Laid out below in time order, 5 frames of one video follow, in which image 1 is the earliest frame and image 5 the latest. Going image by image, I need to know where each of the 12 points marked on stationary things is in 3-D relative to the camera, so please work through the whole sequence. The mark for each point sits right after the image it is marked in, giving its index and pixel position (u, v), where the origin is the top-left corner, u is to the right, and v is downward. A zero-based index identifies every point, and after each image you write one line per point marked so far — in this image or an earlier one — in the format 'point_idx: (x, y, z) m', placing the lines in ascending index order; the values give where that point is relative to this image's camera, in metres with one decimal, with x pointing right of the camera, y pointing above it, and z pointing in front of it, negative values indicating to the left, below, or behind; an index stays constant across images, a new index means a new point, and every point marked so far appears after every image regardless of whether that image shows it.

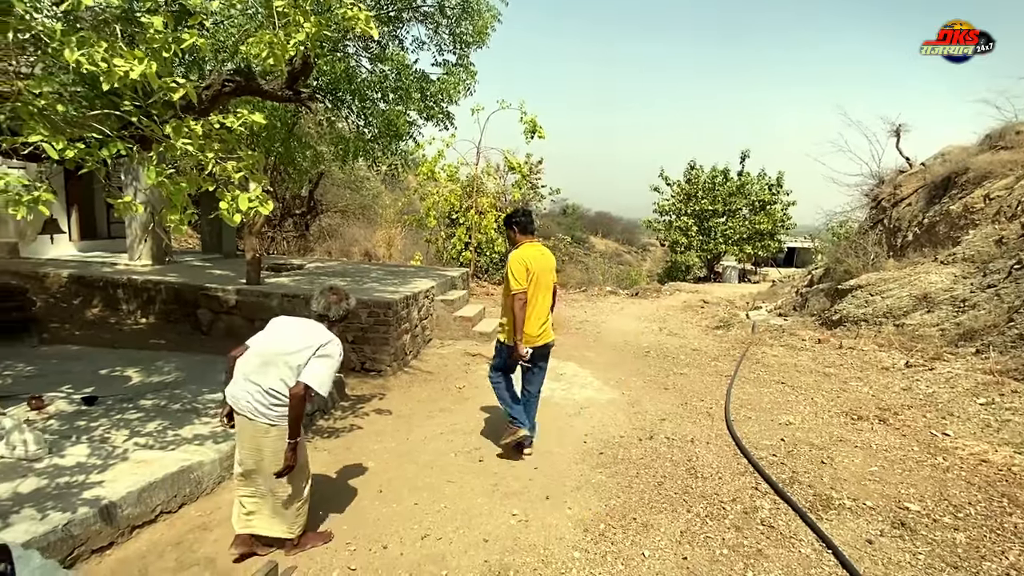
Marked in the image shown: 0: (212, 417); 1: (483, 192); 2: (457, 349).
0: (-2.4, -1.0, +4.8) m
1: (-0.7, +2.3, +14.5) m
2: (-0.7, -0.8, +7.5) m
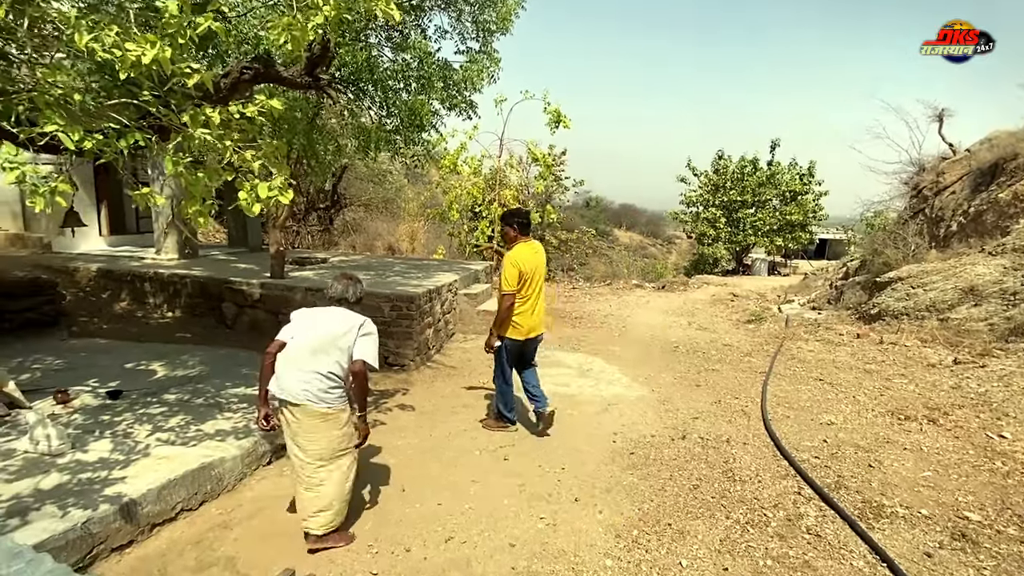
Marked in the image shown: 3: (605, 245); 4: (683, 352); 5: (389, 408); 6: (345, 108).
0: (-2.2, -1.0, +4.7) m
1: (-0.1, +2.4, +14.3) m
2: (-0.4, -0.7, +7.4) m
3: (+2.9, +1.3, +18.7) m
4: (+2.0, -0.8, +7.2) m
5: (-1.1, -1.1, +5.4) m
6: (-2.0, +2.2, +7.4) m
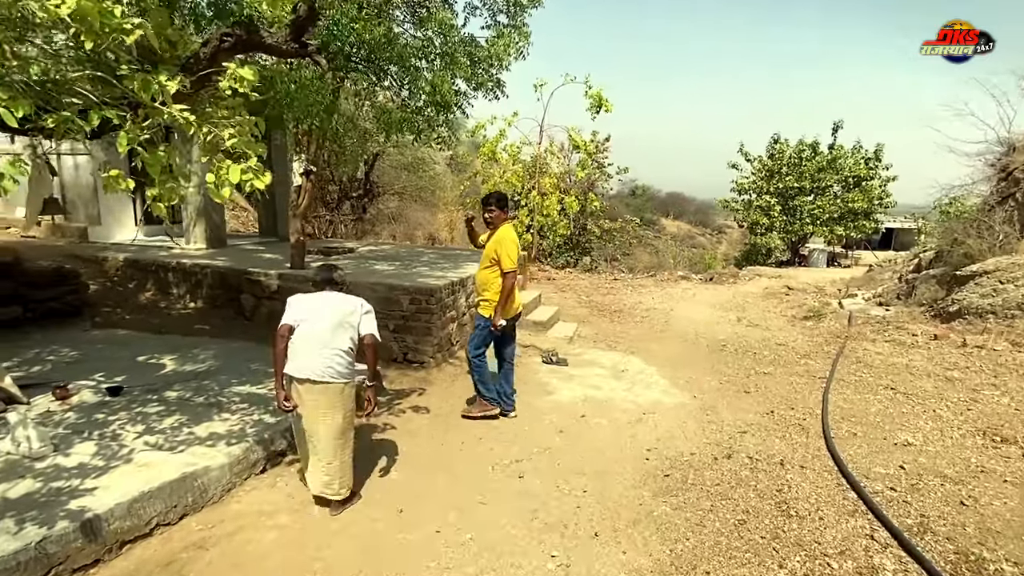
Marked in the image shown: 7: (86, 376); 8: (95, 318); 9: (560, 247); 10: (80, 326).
0: (-2.0, -0.9, +4.4) m
1: (+0.8, +2.6, +13.7) m
2: (0.0, -0.6, +6.9) m
3: (+4.1, +1.6, +17.9) m
4: (+2.4, -0.7, +6.6) m
5: (-0.9, -1.0, +5.0) m
6: (-1.7, +2.3, +7.0) m
7: (-3.6, -0.7, +5.2) m
8: (-4.8, -0.3, +7.0) m
9: (+1.2, +1.0, +14.9) m
10: (-4.7, -0.4, +6.7) m
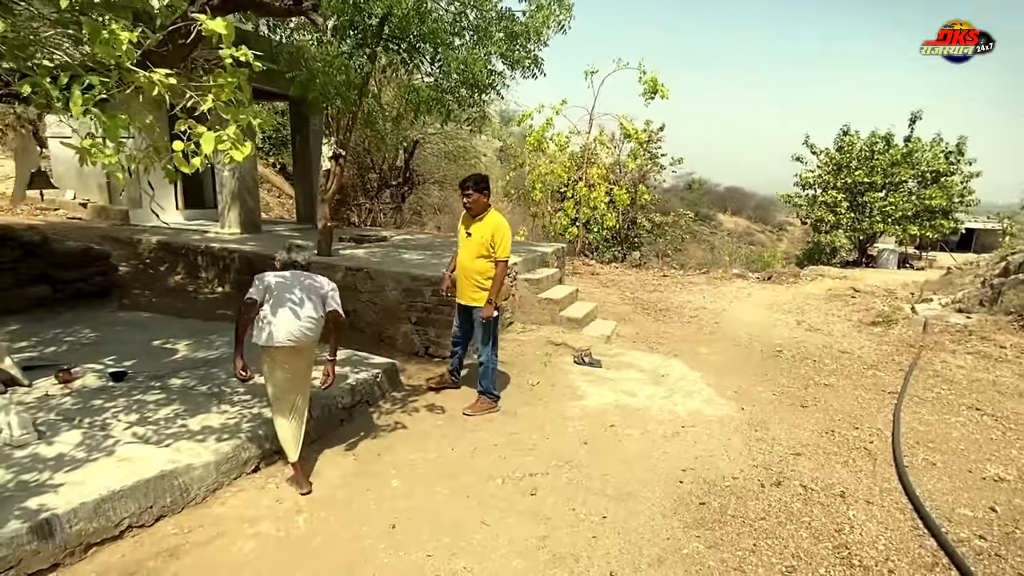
0: (-1.9, -0.8, +4.1) m
1: (+1.8, +2.7, +13.1) m
2: (+0.3, -0.5, +6.4) m
3: (+5.4, +1.6, +17.0) m
4: (+2.7, -0.7, +5.9) m
5: (-0.7, -0.9, +4.6) m
6: (-1.2, +2.4, +6.6) m
7: (-3.4, -0.6, +5.0) m
8: (-4.4, -0.1, +6.9) m
9: (+2.2, +1.1, +14.3) m
10: (-4.4, -0.2, +6.6) m
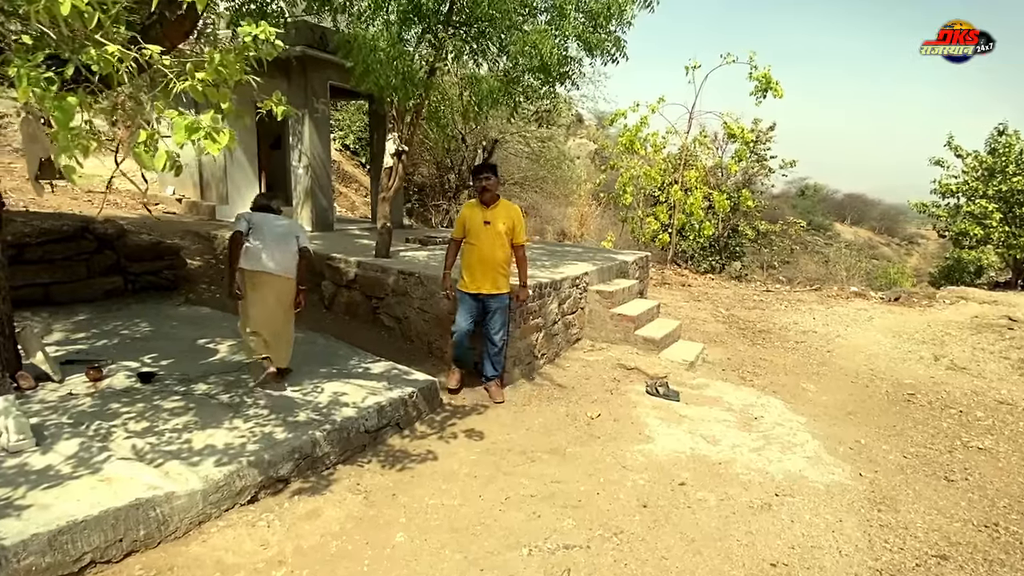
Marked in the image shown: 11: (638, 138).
0: (-1.6, -0.8, +3.7) m
1: (+3.6, +2.5, +12.0) m
2: (+0.9, -0.6, +5.6) m
3: (+7.7, +1.1, +15.3) m
4: (+3.2, -0.9, +4.7) m
5: (-0.4, -1.0, +4.0) m
6: (-0.4, +2.3, +6.1) m
7: (-3.0, -0.5, +4.8) m
8: (-3.6, -0.1, +6.9) m
9: (+4.1, +0.8, +13.2) m
10: (-3.7, -0.2, +6.6) m
11: (+2.5, +3.0, +12.0) m
